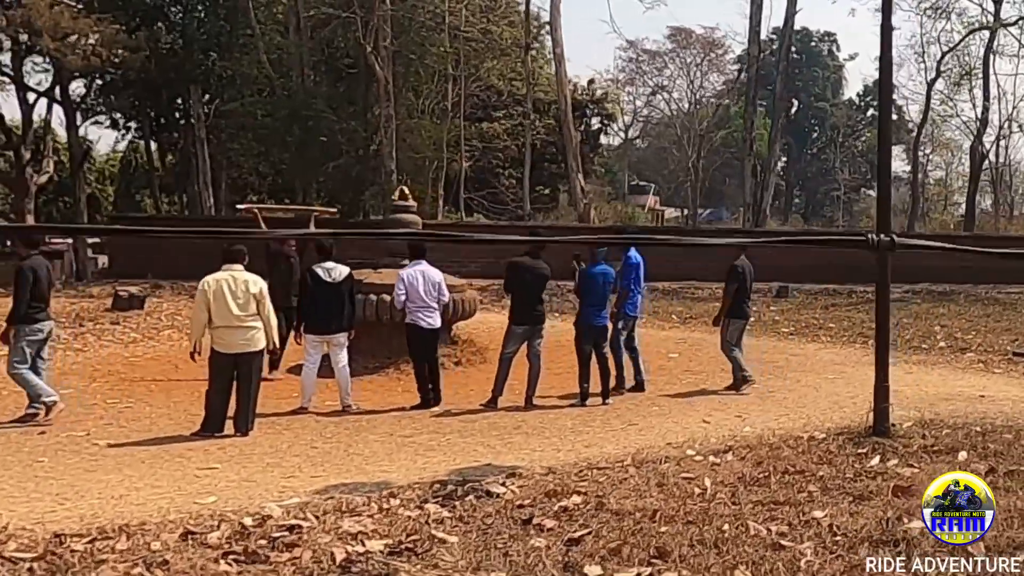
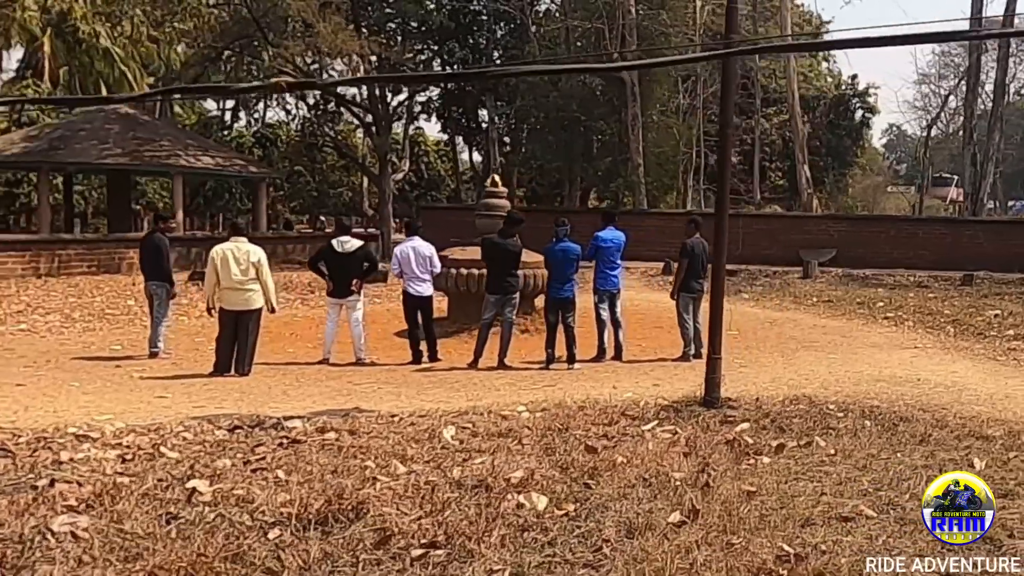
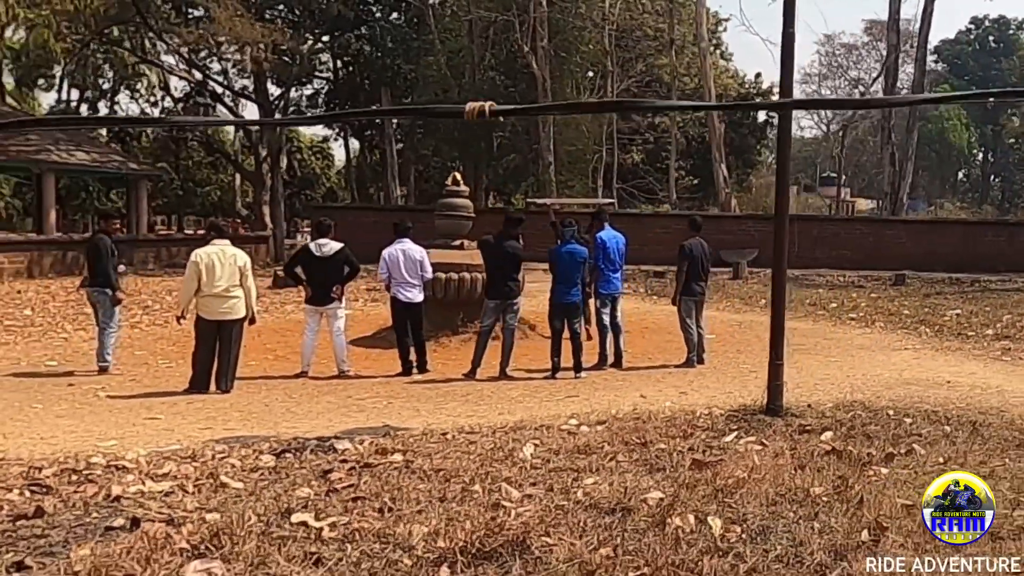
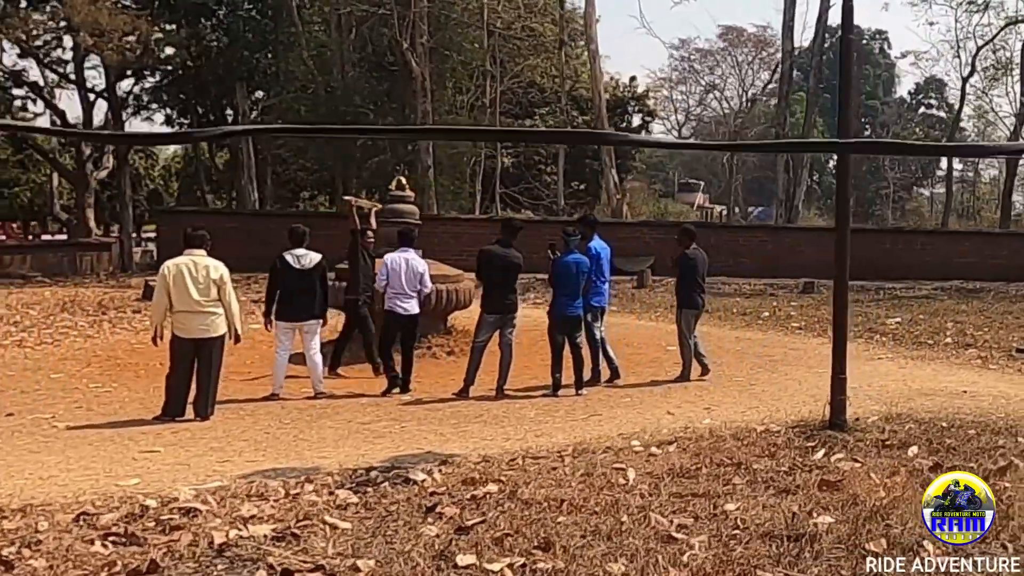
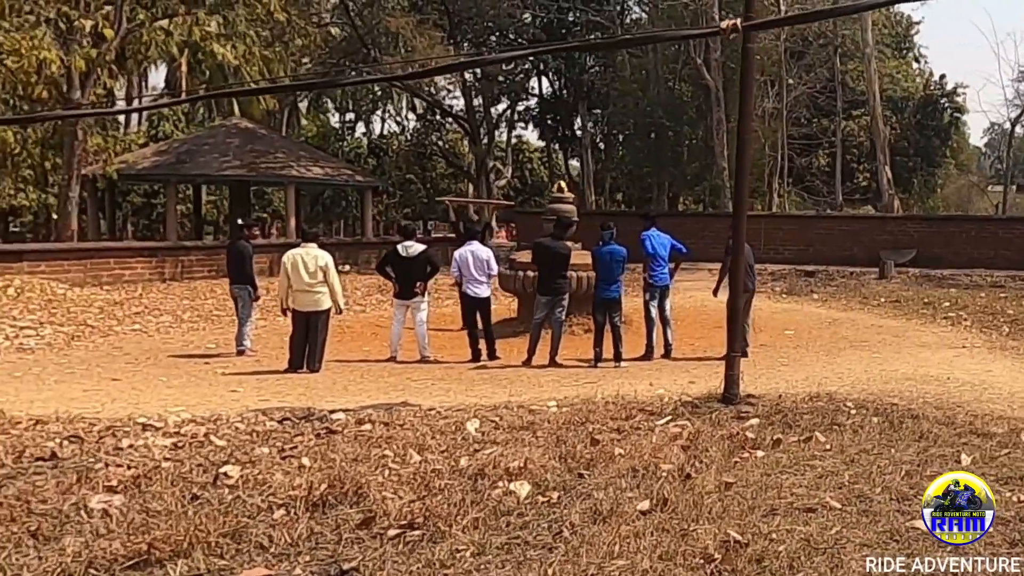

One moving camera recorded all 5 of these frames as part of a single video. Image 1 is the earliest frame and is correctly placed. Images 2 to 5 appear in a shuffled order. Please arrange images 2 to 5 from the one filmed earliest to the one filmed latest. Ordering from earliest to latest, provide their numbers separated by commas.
4, 3, 2, 5
